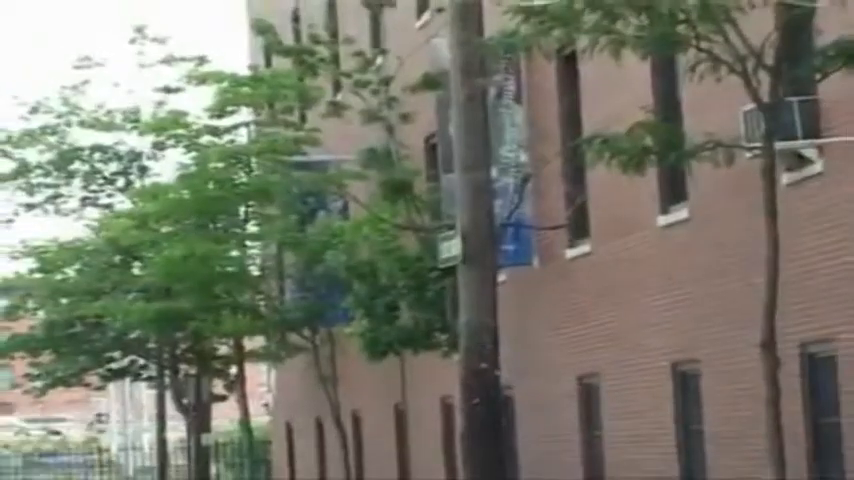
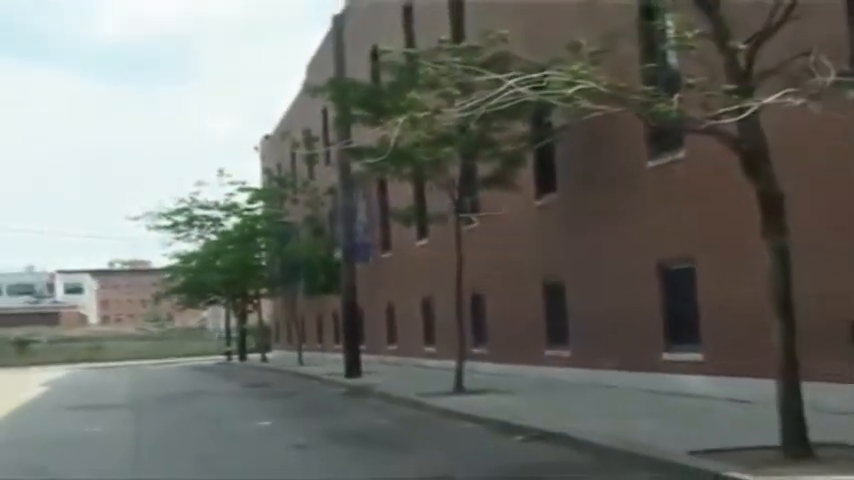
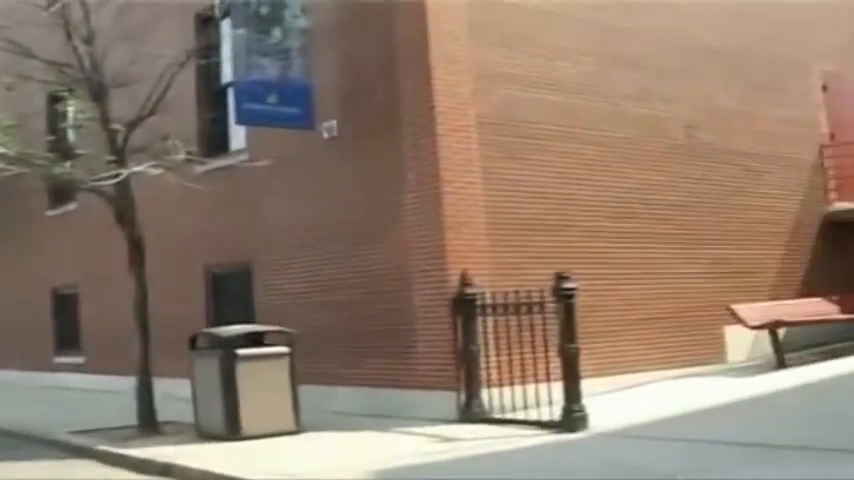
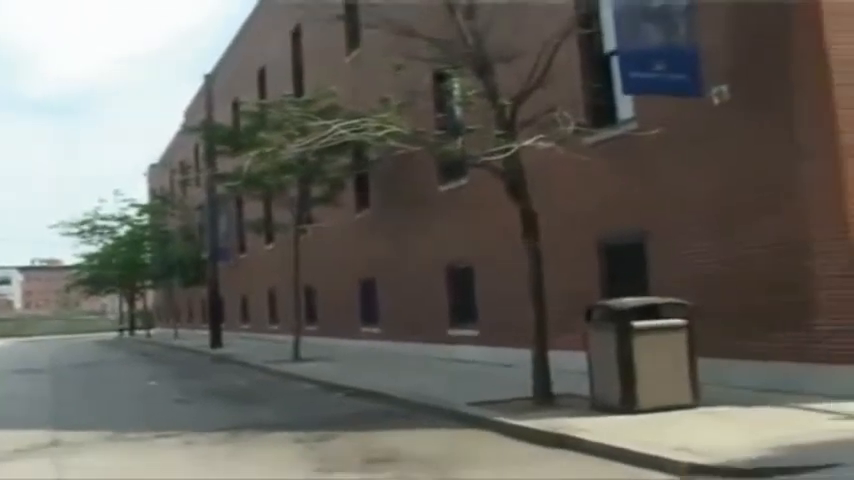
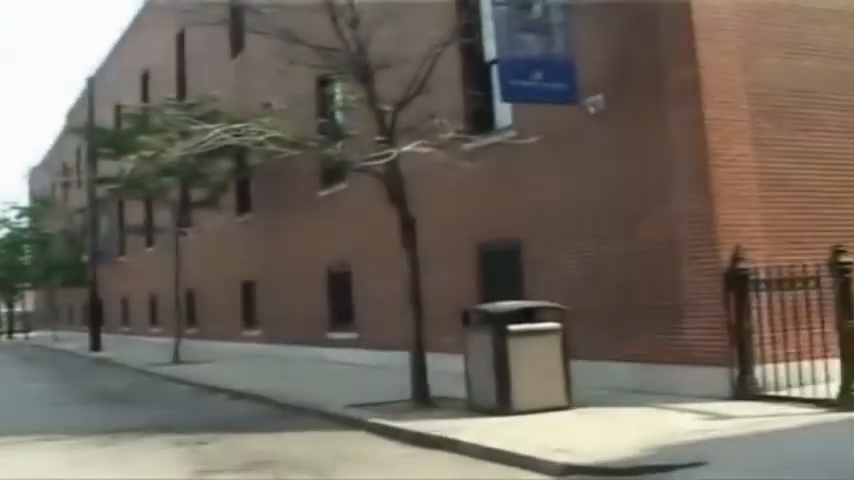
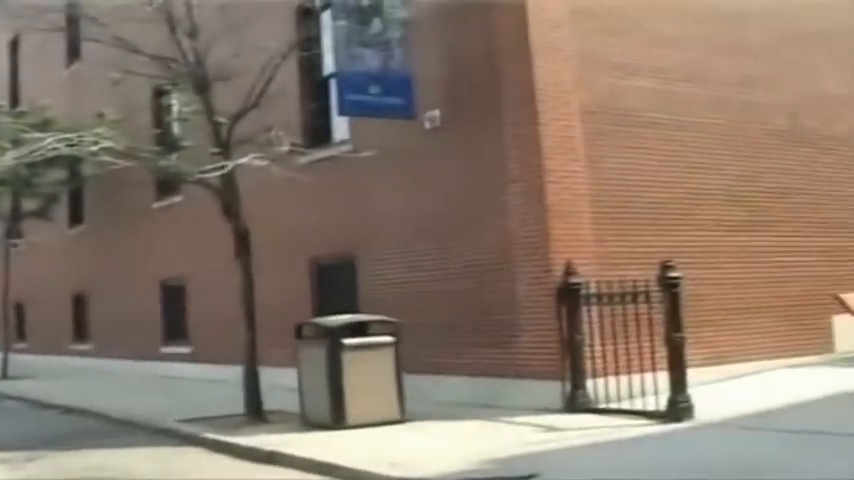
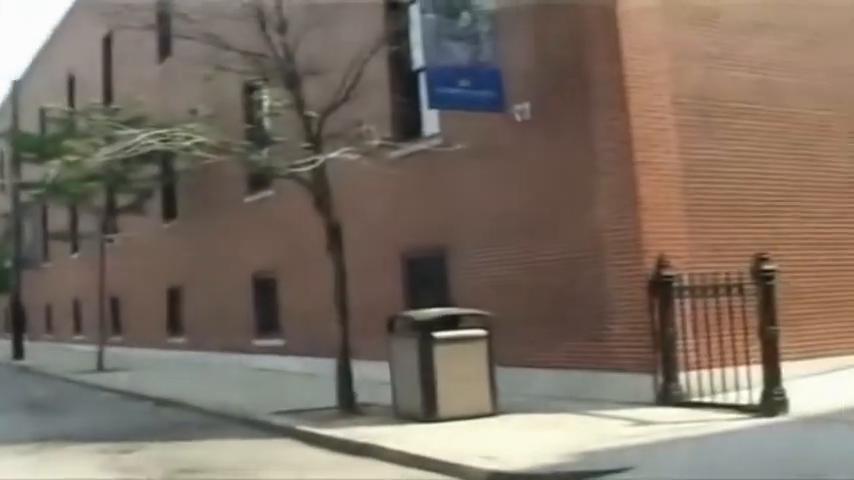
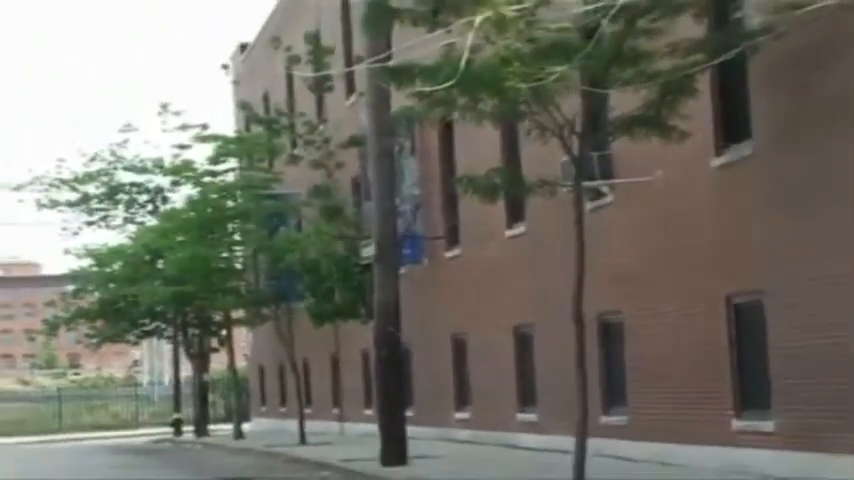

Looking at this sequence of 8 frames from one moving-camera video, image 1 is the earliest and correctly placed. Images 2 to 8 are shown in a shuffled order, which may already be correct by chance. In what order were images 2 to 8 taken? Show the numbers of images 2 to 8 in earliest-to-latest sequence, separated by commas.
8, 2, 4, 5, 7, 6, 3
